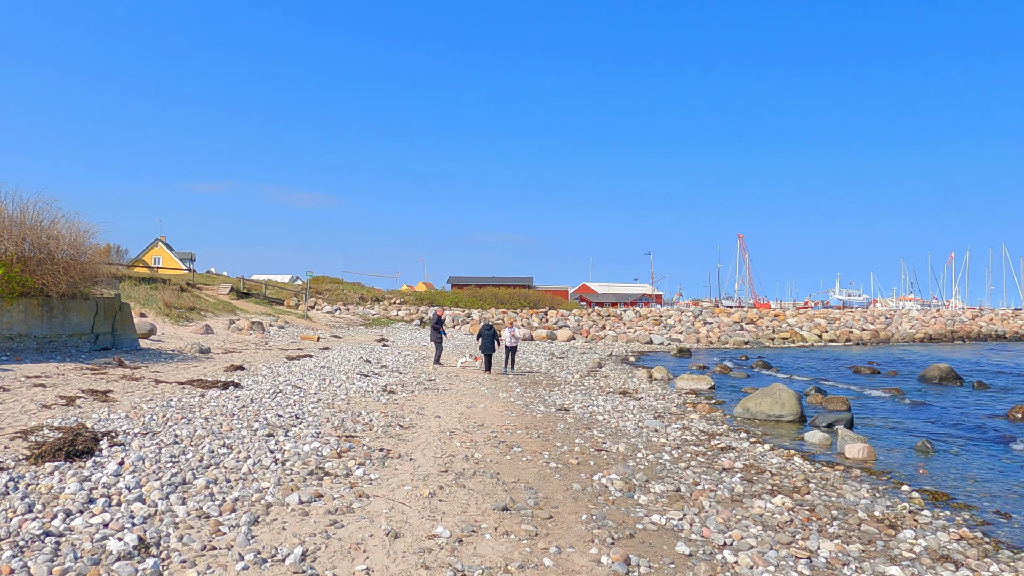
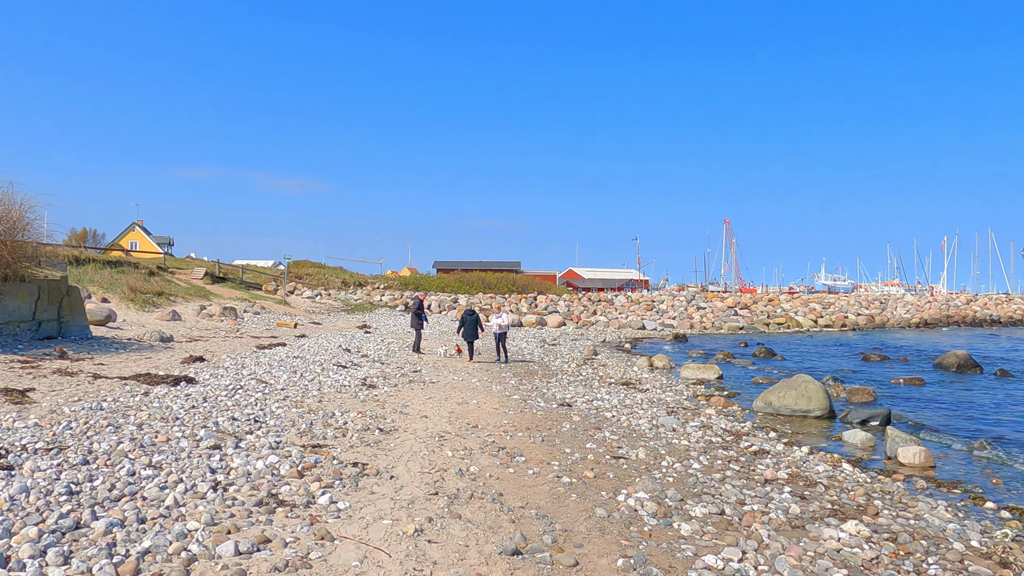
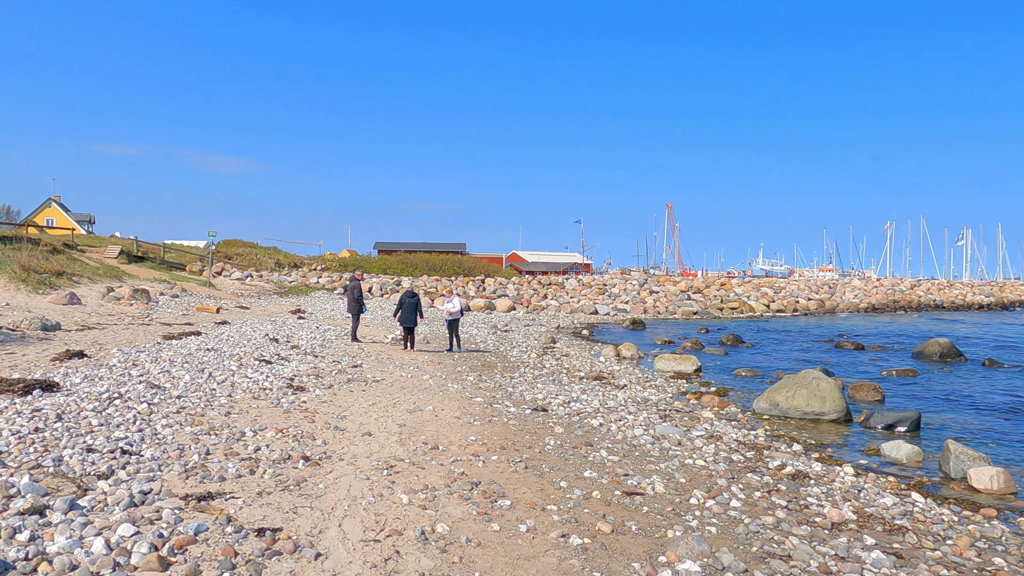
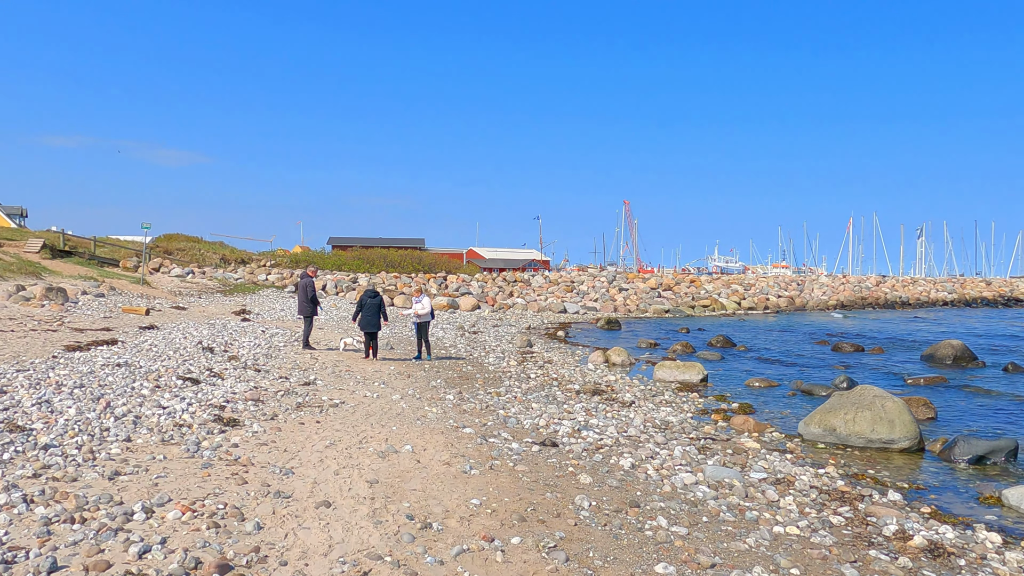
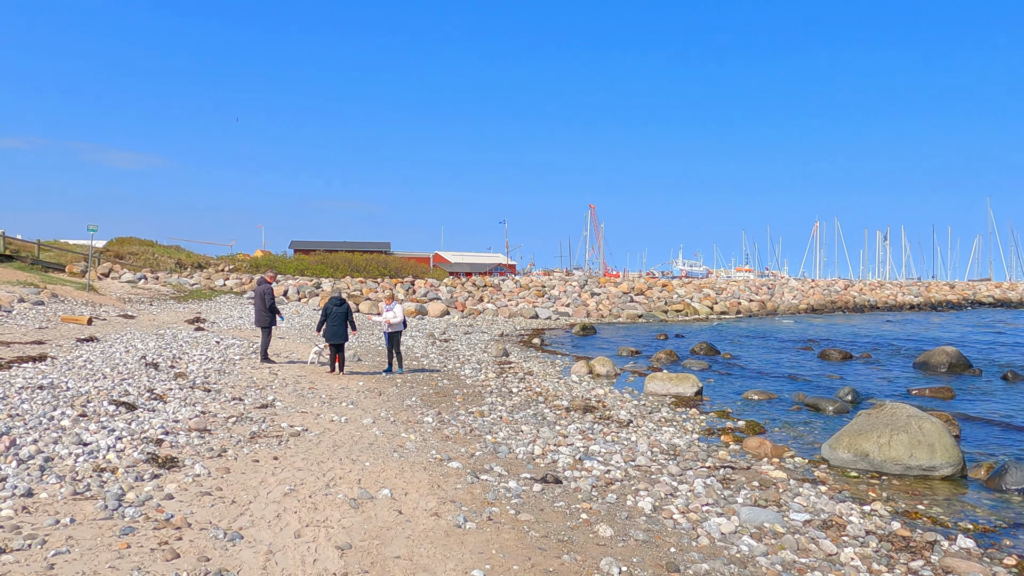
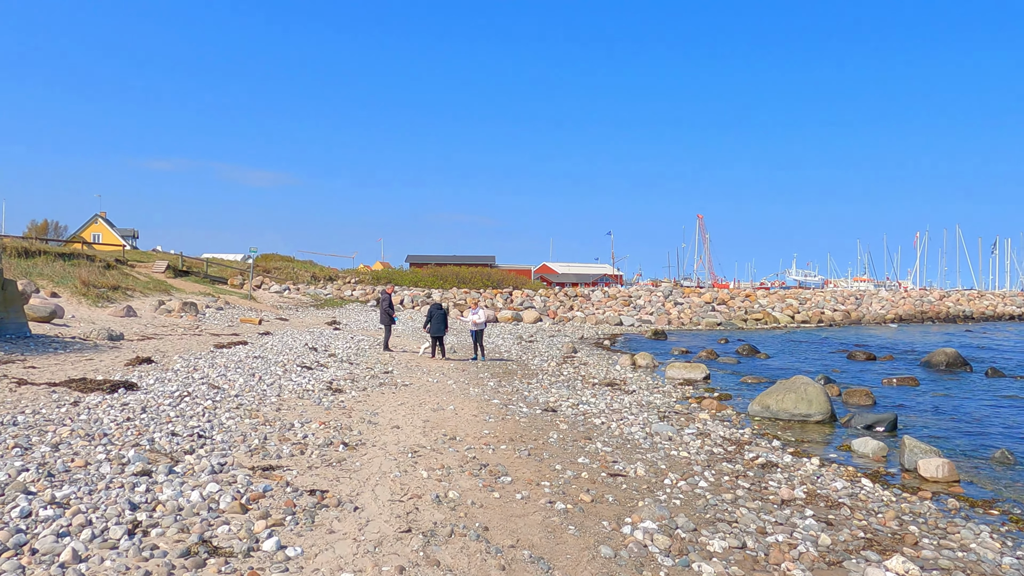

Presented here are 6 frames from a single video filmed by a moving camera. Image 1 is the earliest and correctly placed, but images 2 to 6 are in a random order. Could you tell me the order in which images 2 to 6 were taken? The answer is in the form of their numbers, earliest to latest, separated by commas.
2, 6, 3, 4, 5
